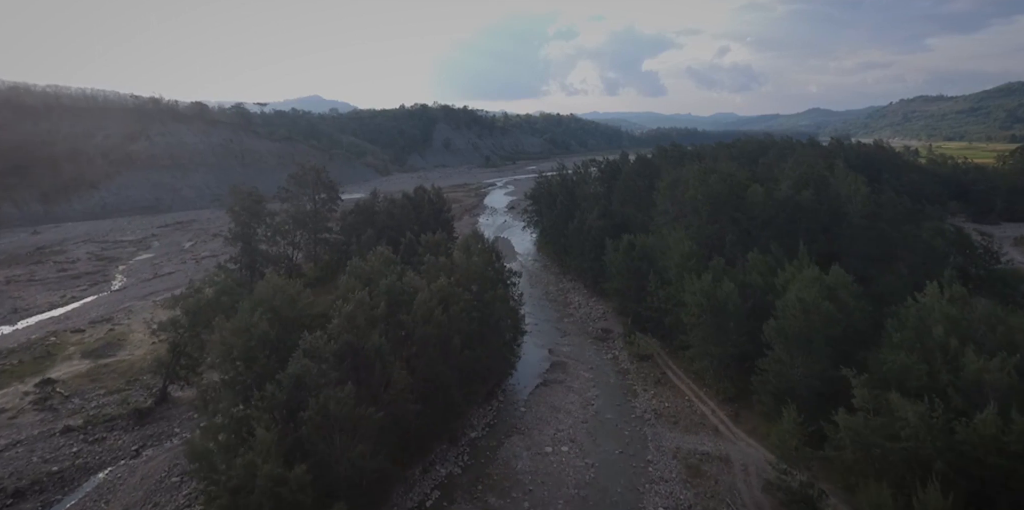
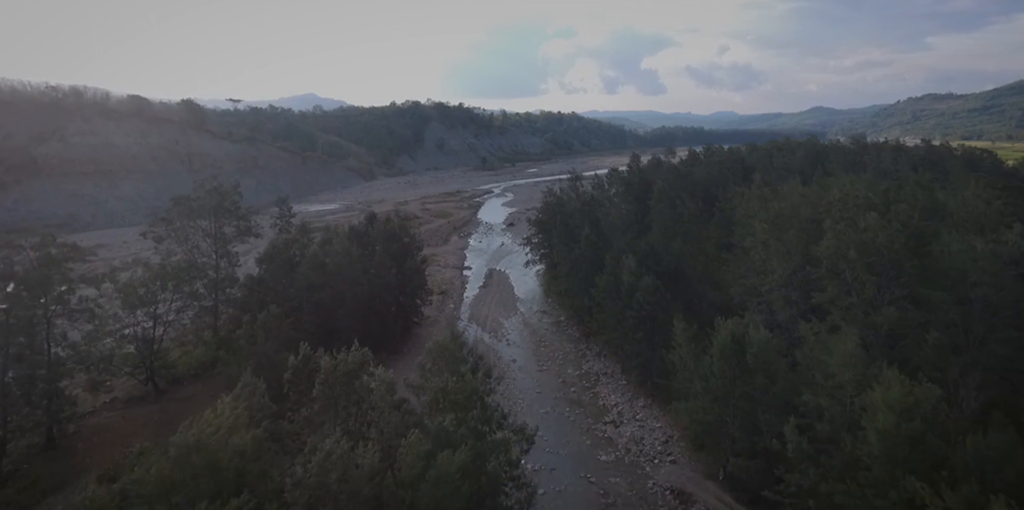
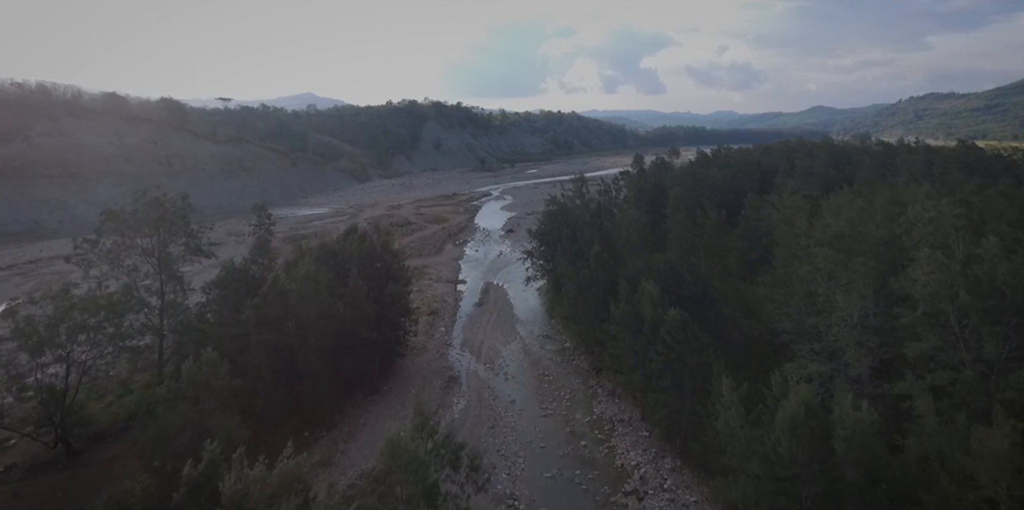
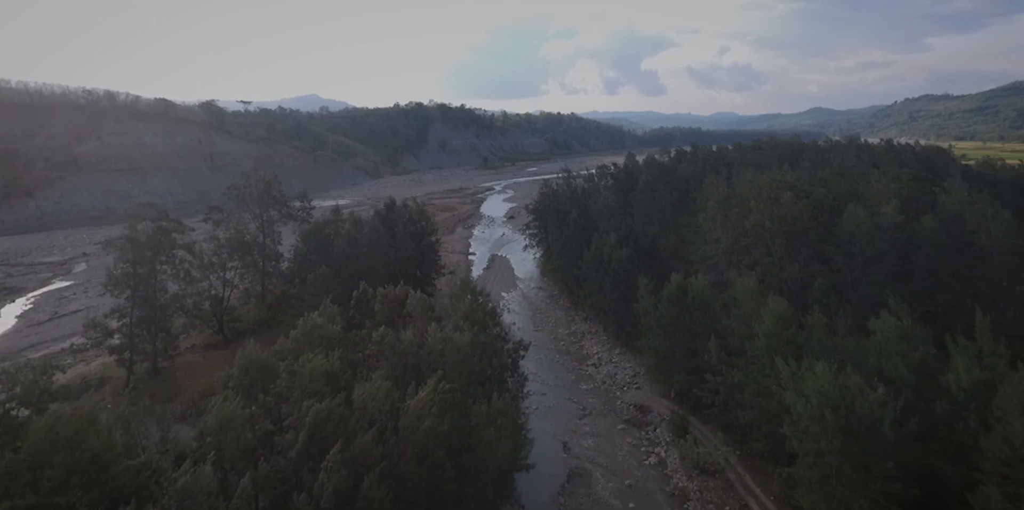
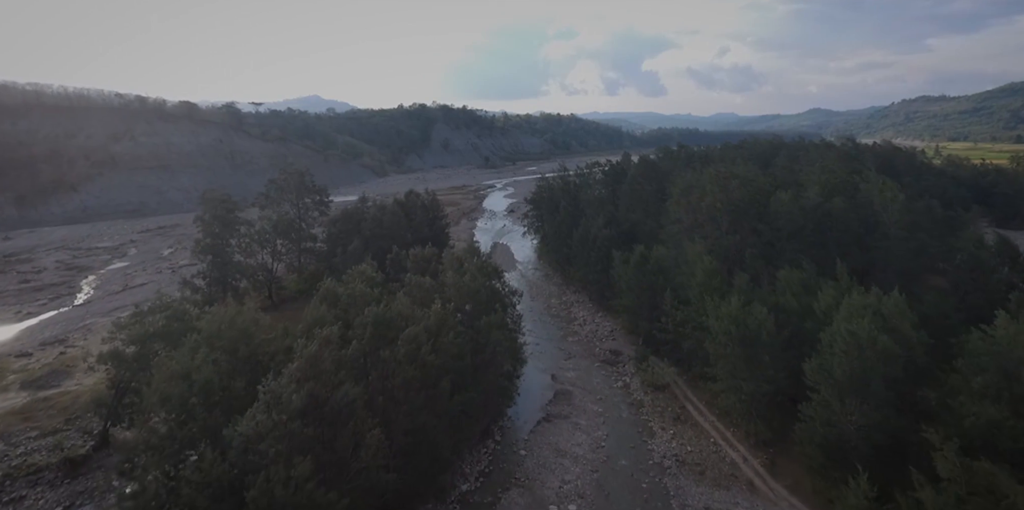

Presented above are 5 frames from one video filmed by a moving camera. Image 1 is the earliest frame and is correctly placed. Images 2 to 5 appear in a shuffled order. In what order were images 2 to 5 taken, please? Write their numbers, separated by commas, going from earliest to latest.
5, 4, 2, 3
